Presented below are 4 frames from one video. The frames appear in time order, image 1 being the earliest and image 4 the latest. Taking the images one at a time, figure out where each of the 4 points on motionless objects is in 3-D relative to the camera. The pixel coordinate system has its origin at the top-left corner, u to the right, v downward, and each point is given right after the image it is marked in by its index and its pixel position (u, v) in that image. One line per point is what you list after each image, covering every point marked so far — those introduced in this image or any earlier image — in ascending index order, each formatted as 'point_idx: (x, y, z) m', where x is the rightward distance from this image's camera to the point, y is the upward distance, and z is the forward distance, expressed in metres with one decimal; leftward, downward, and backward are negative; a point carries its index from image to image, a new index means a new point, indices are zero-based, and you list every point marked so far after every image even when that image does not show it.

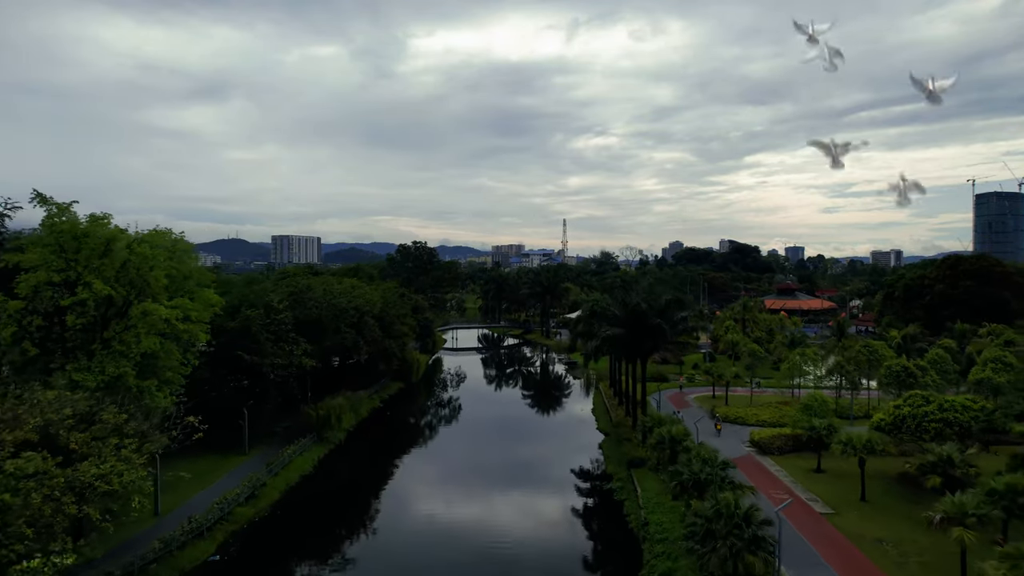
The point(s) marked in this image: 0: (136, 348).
0: (-10.6, -1.7, +17.2) m
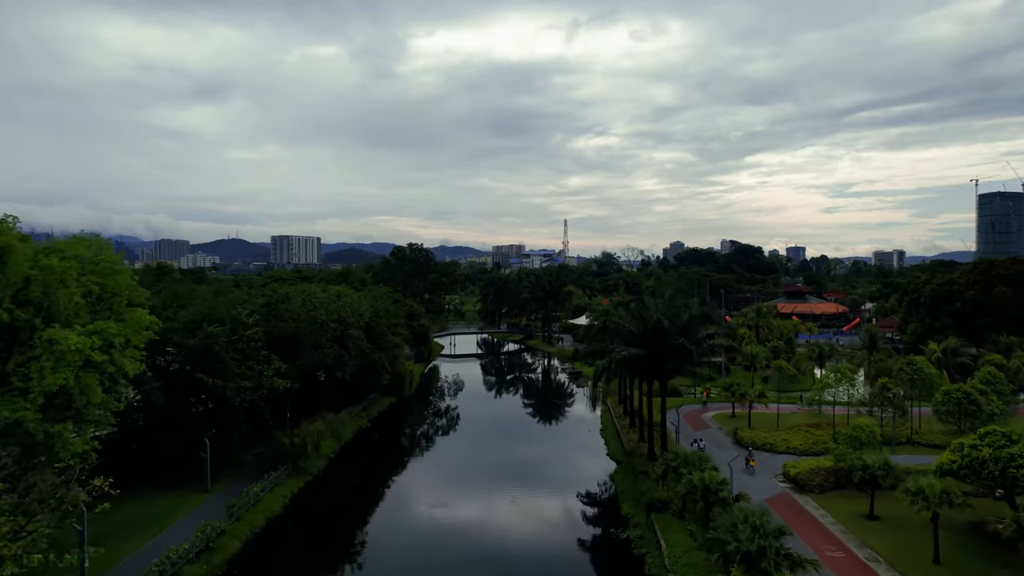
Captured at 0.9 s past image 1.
0: (-10.6, -2.2, +13.7) m
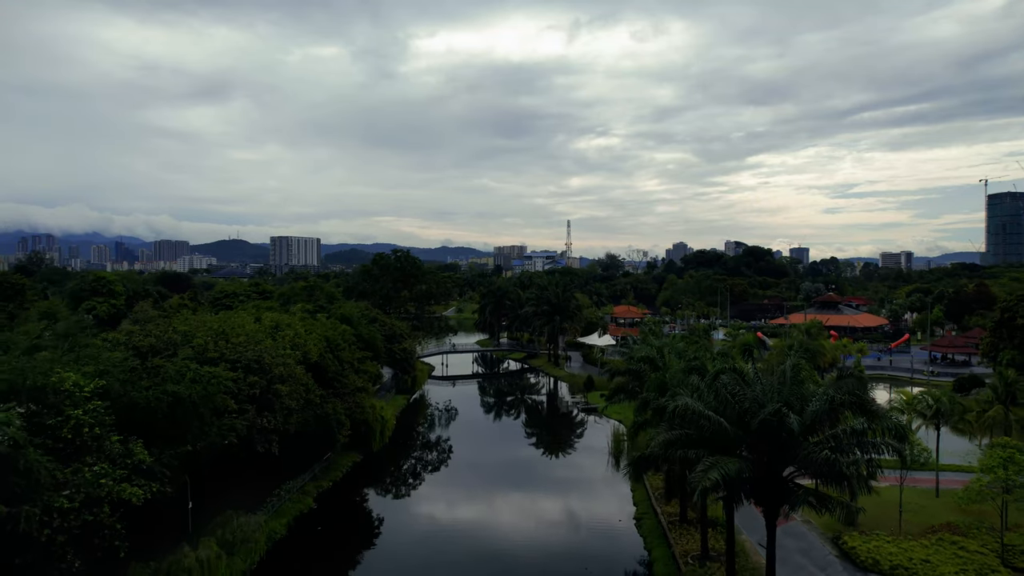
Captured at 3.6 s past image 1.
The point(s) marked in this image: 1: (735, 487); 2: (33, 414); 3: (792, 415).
0: (-10.6, -3.5, +3.5) m
1: (+4.8, -4.3, +13.3) m
2: (-11.8, -3.2, +15.1) m
3: (+5.8, -2.6, +12.7) m
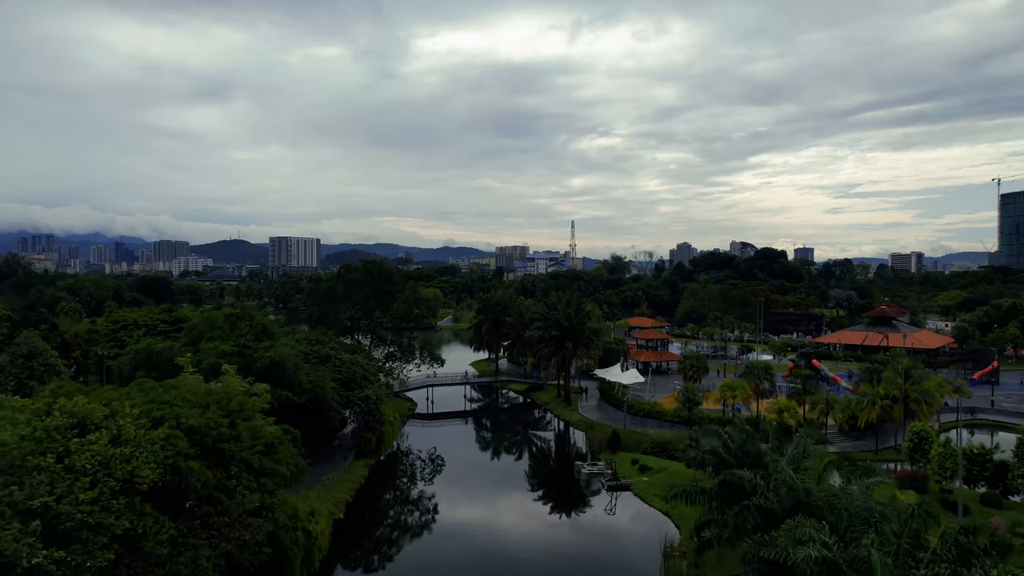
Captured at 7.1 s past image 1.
0: (-10.8, -5.2, -9.5) m
1: (+4.7, -5.9, +0.2) m
2: (-11.9, -4.9, +2.1) m
3: (+5.7, -4.3, -0.3) m
